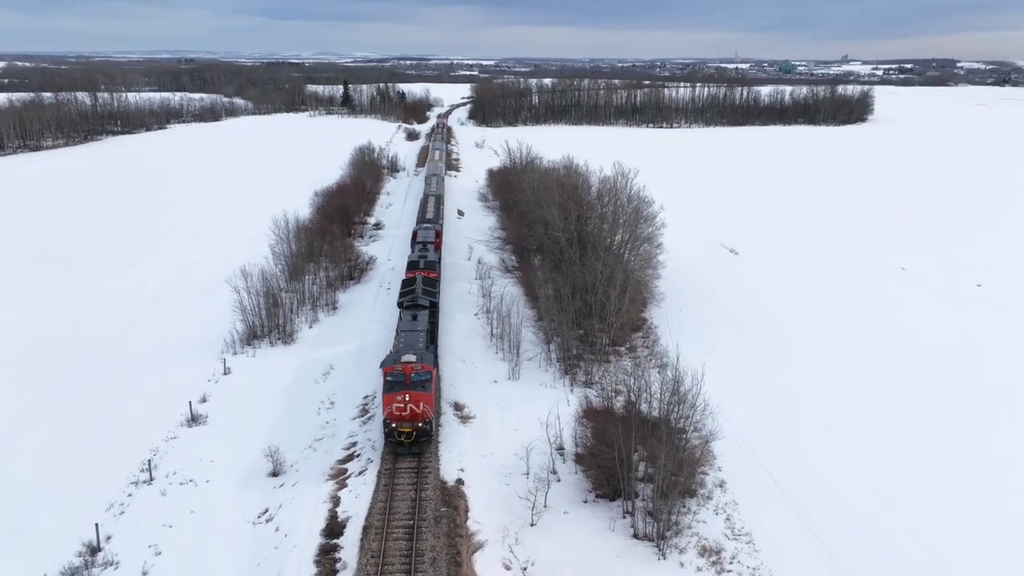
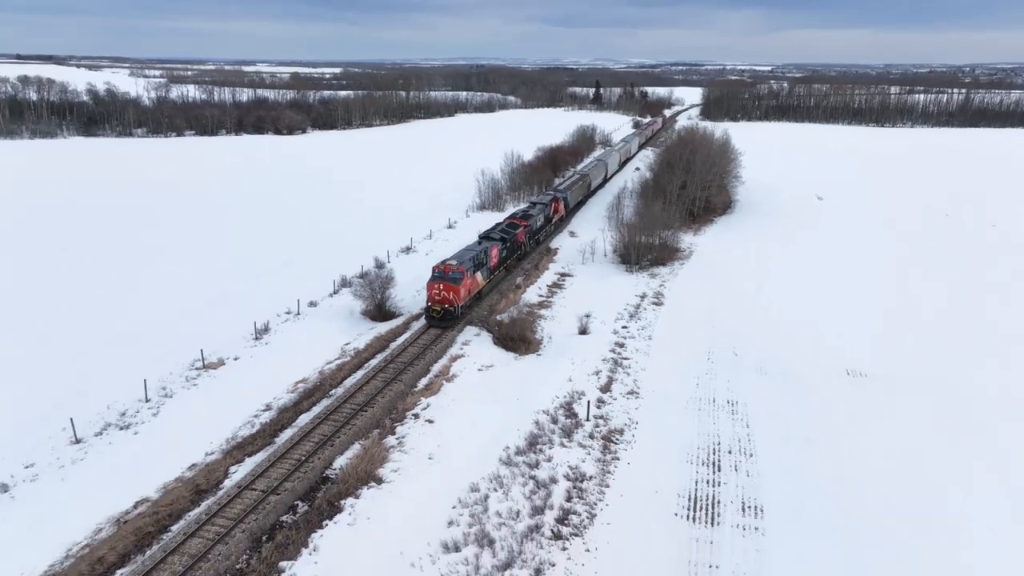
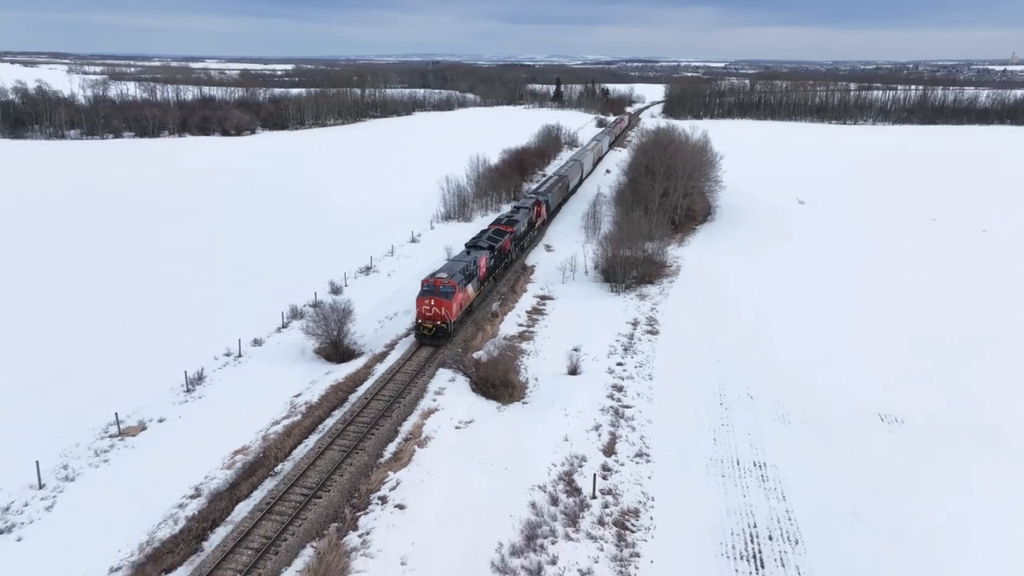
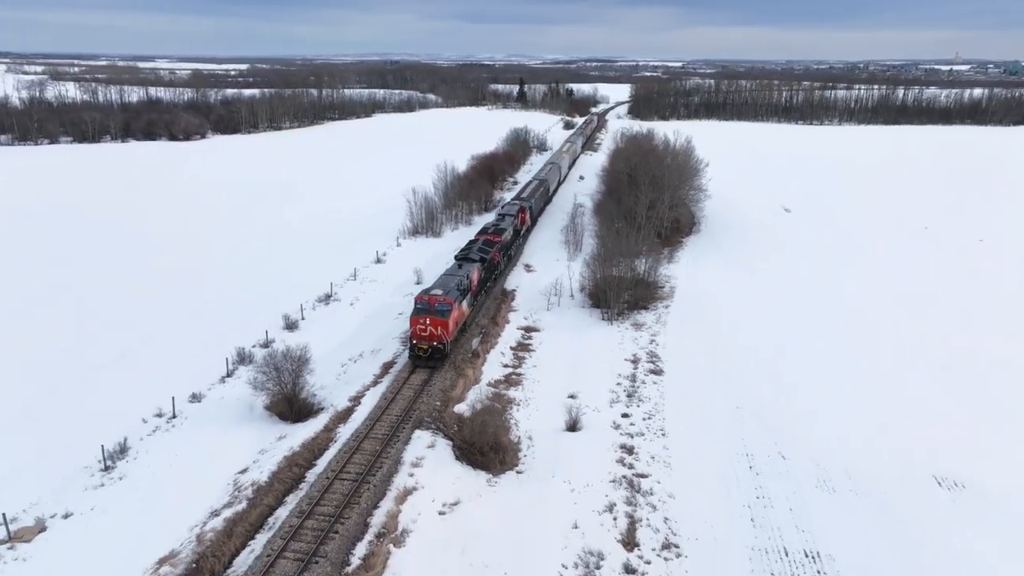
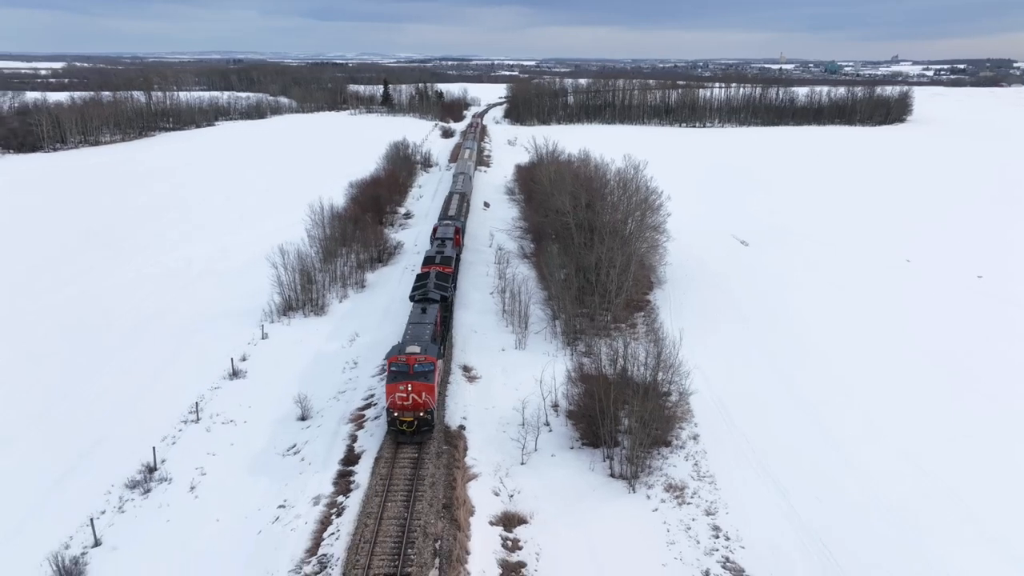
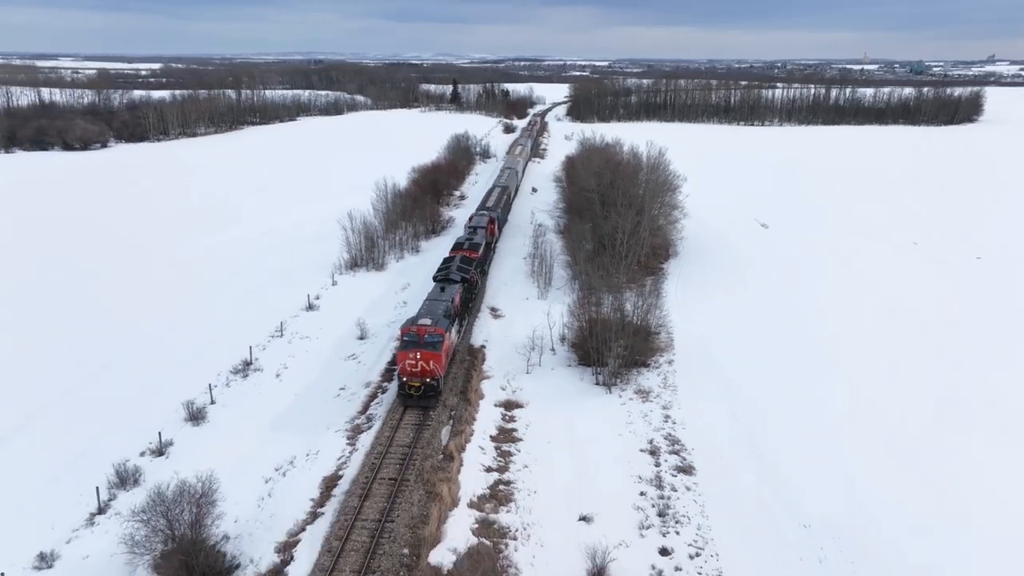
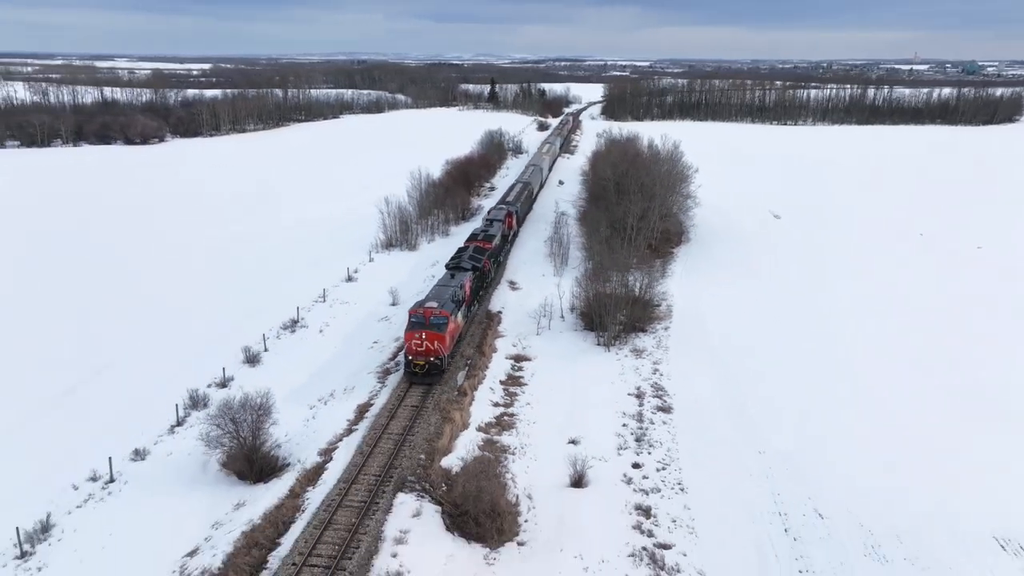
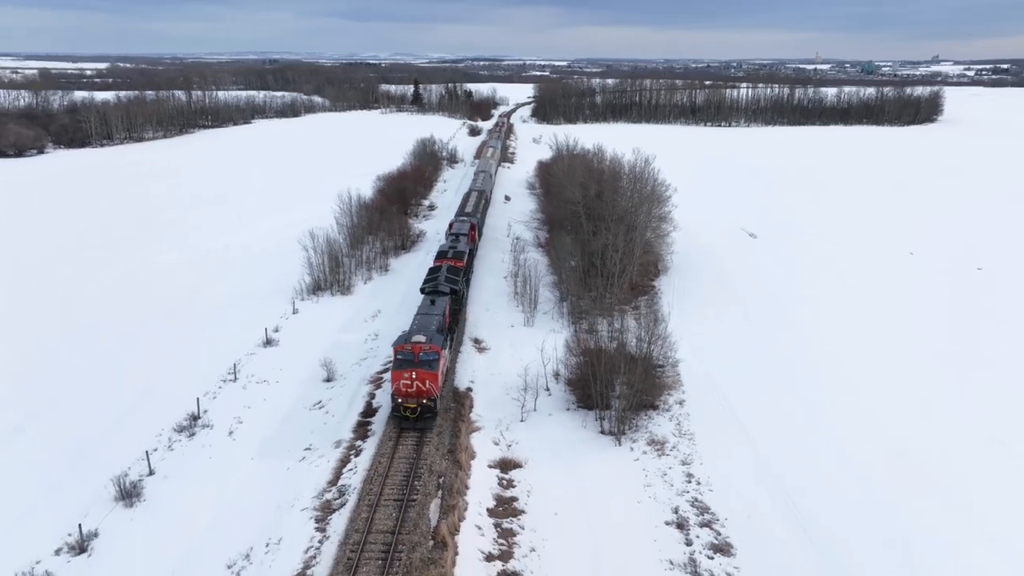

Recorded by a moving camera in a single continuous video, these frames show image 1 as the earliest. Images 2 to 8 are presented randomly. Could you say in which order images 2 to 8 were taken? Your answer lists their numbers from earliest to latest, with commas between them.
5, 8, 6, 7, 4, 3, 2
